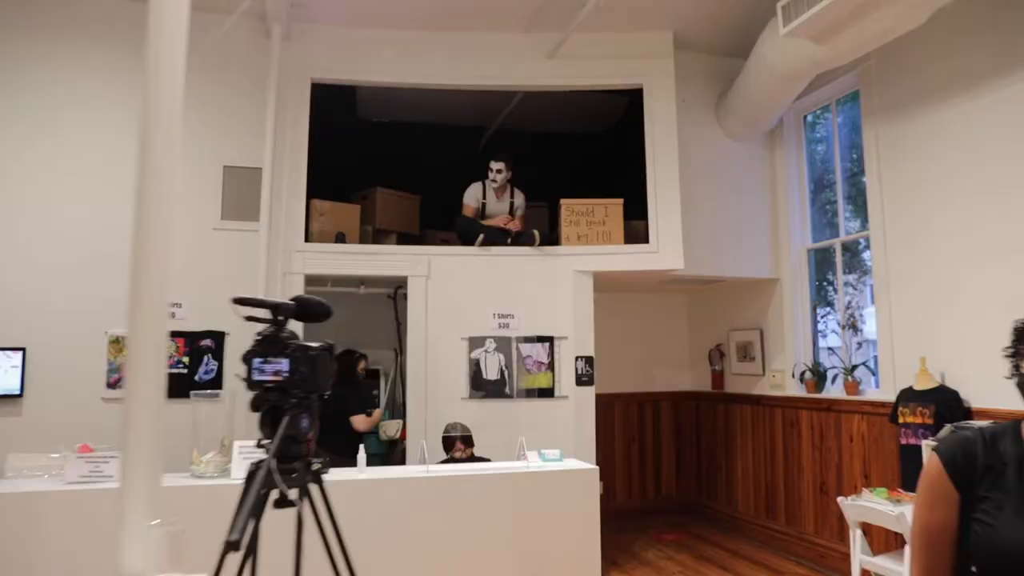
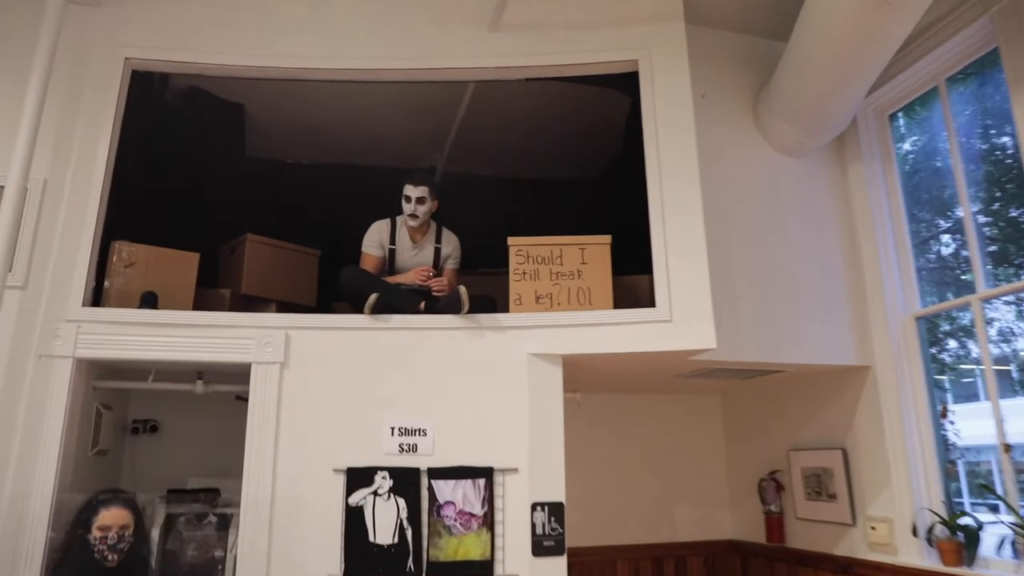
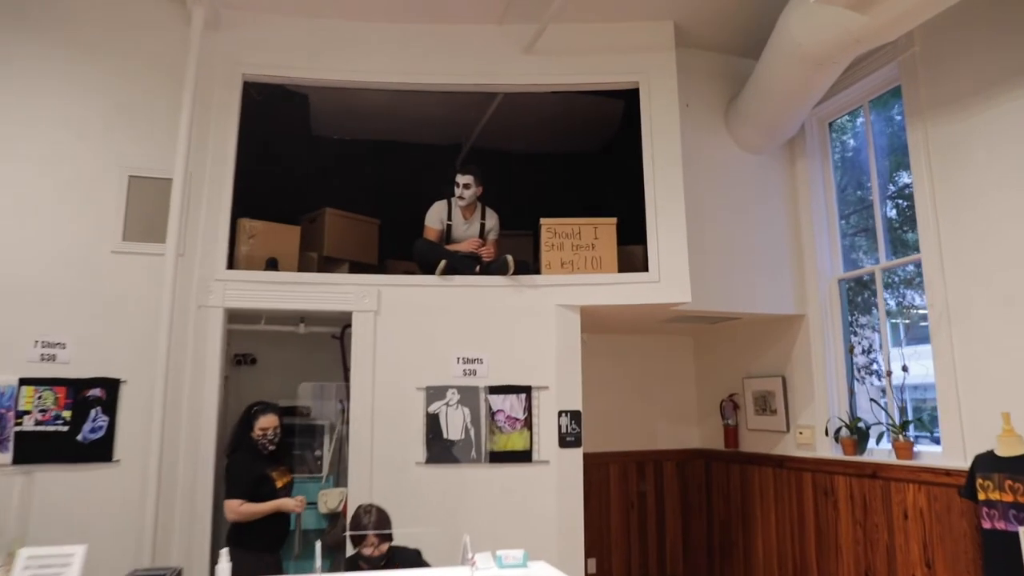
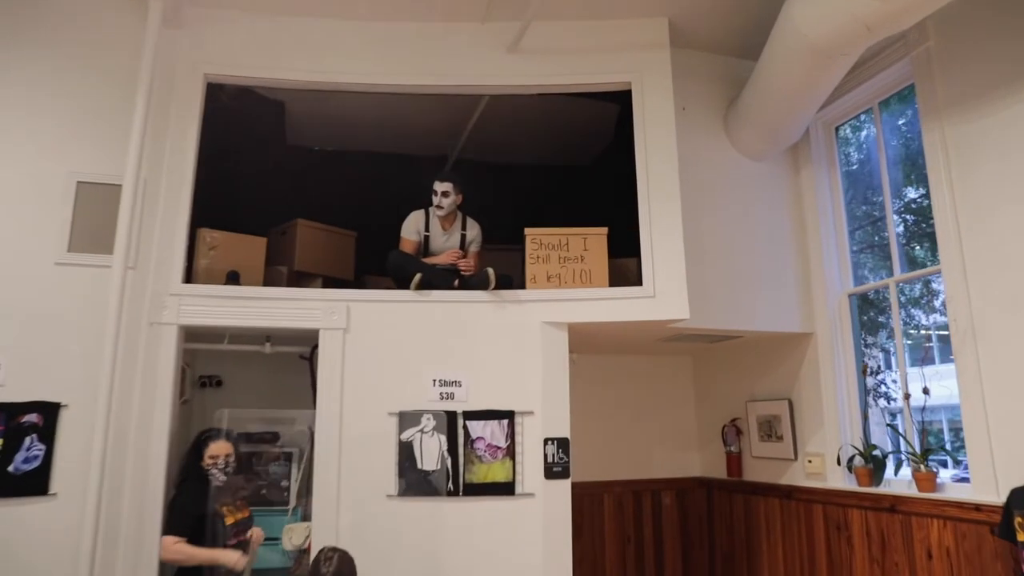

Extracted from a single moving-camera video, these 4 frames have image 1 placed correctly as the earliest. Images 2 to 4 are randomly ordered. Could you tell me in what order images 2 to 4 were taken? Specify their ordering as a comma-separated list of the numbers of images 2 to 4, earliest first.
3, 4, 2
